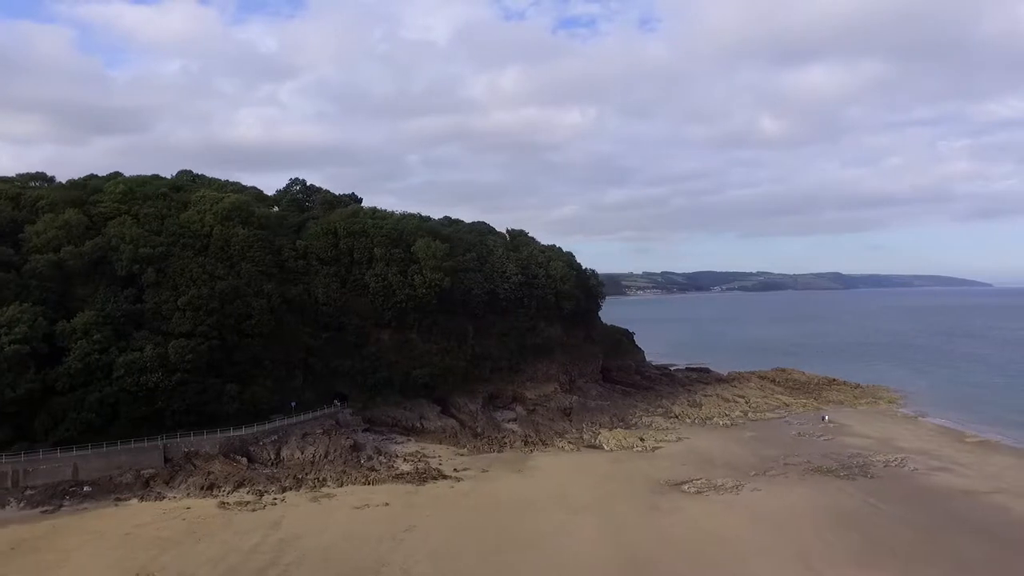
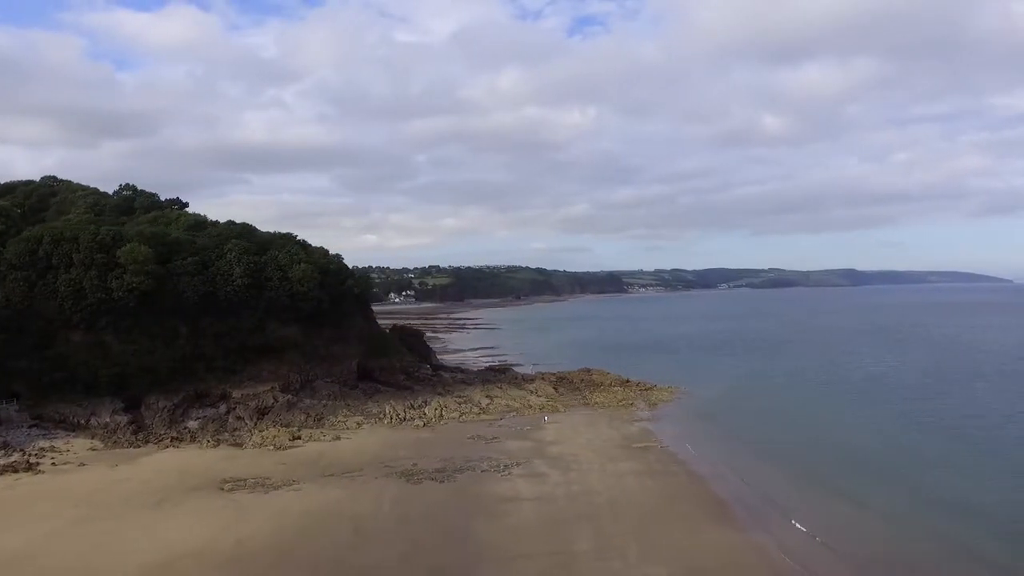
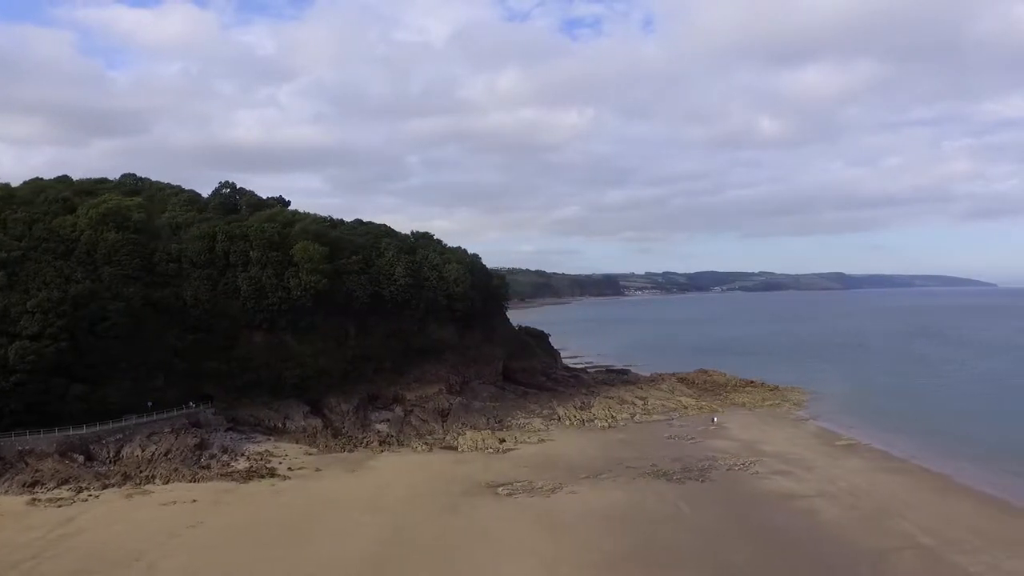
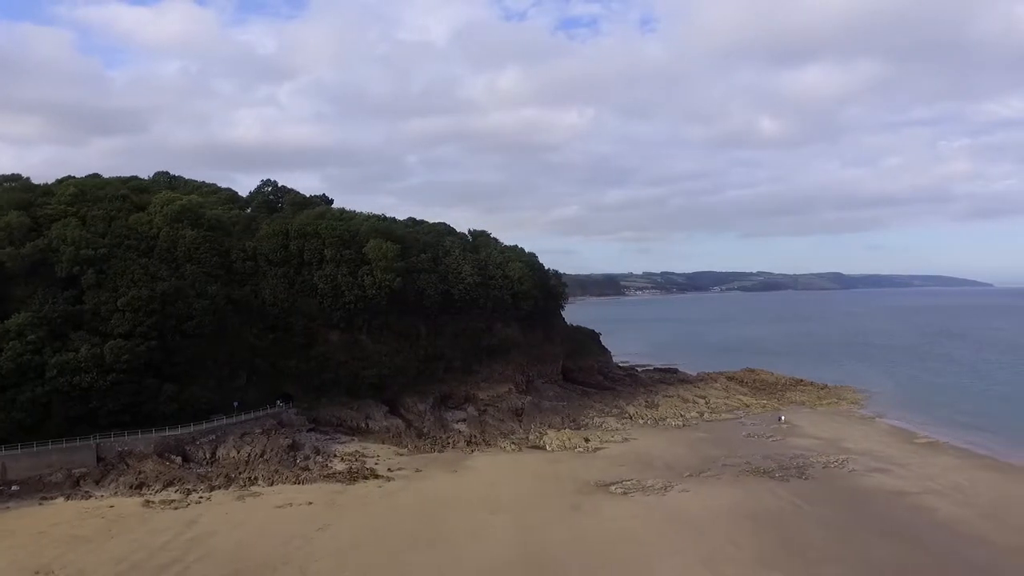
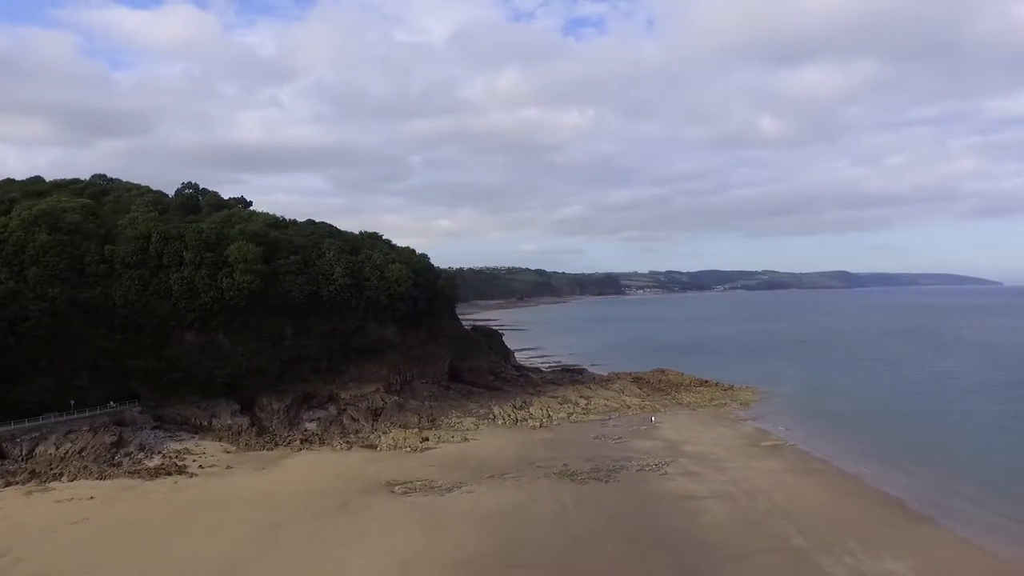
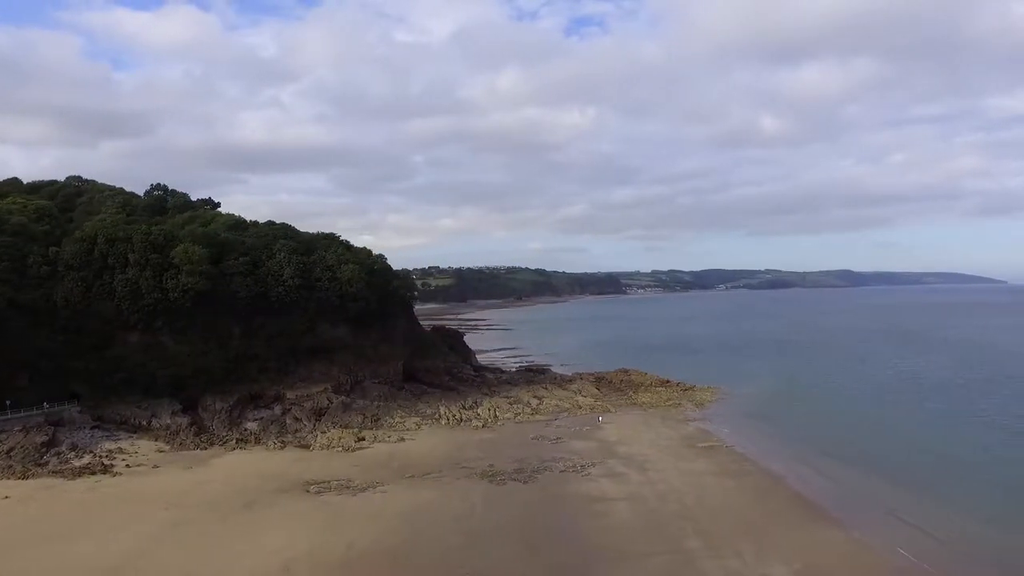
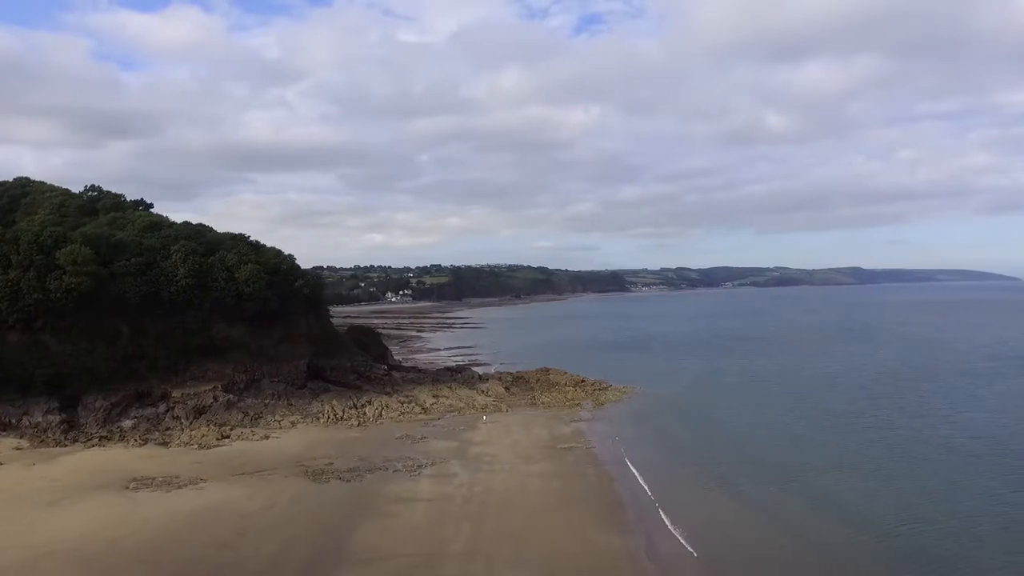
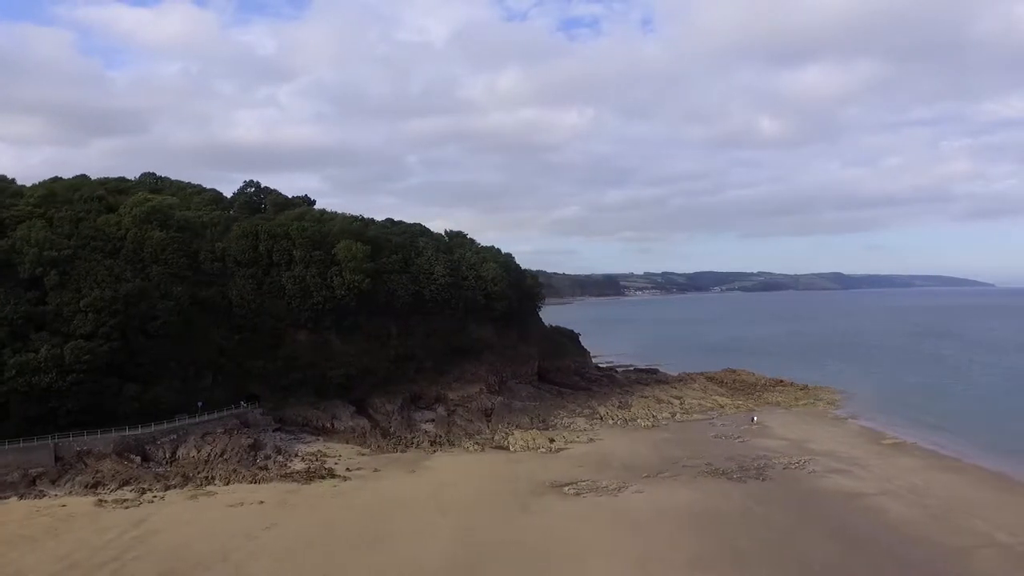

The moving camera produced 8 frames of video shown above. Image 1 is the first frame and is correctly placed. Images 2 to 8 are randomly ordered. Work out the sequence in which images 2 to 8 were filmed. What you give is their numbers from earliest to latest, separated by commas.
4, 8, 3, 5, 6, 2, 7
